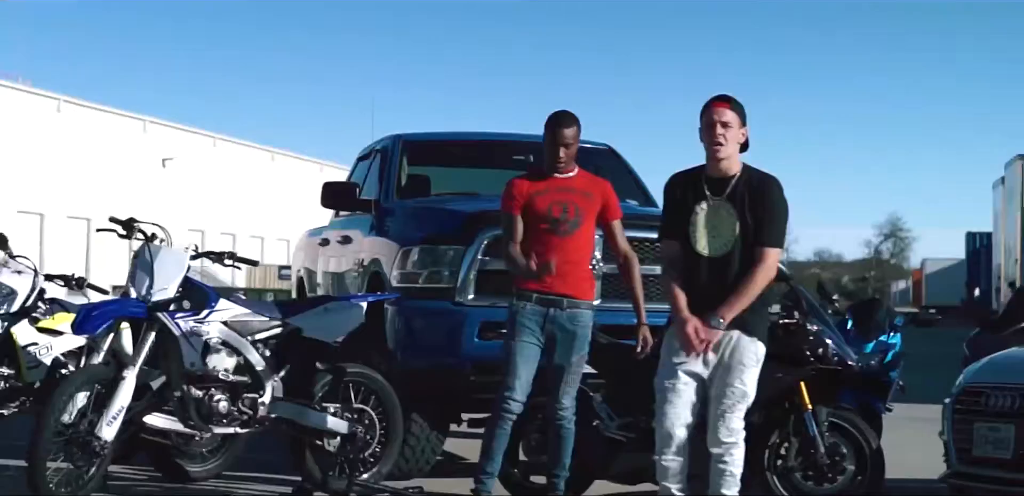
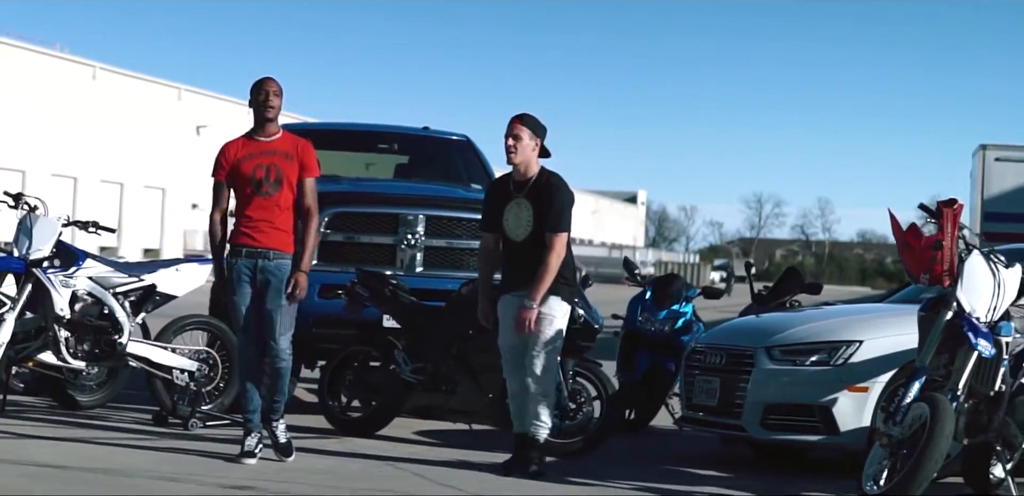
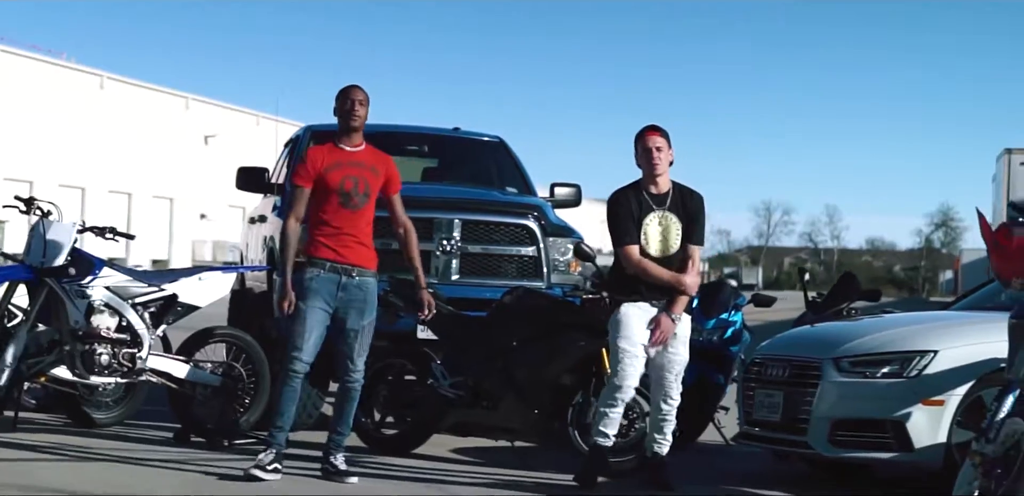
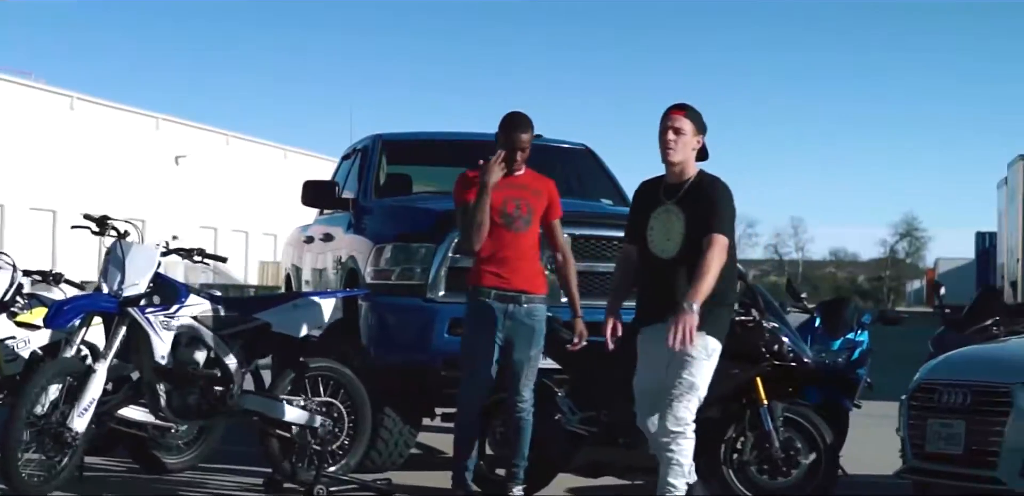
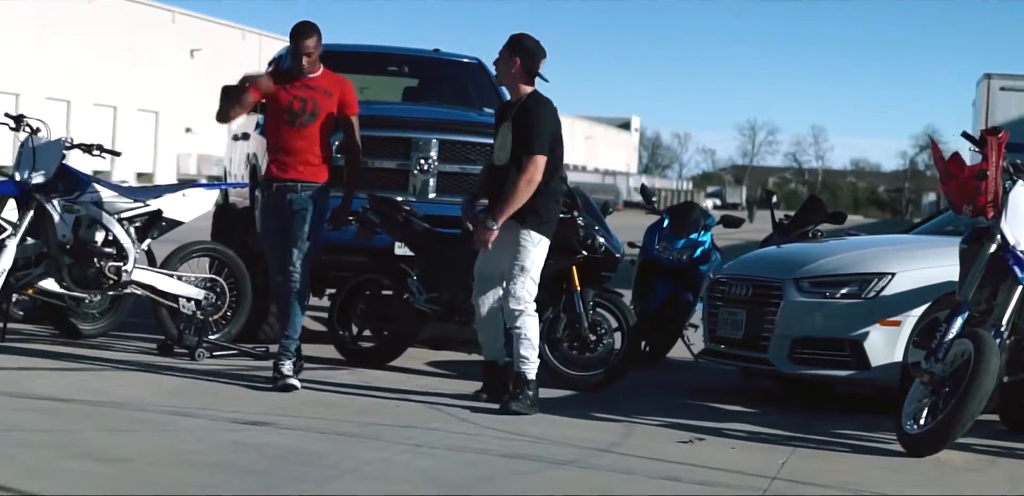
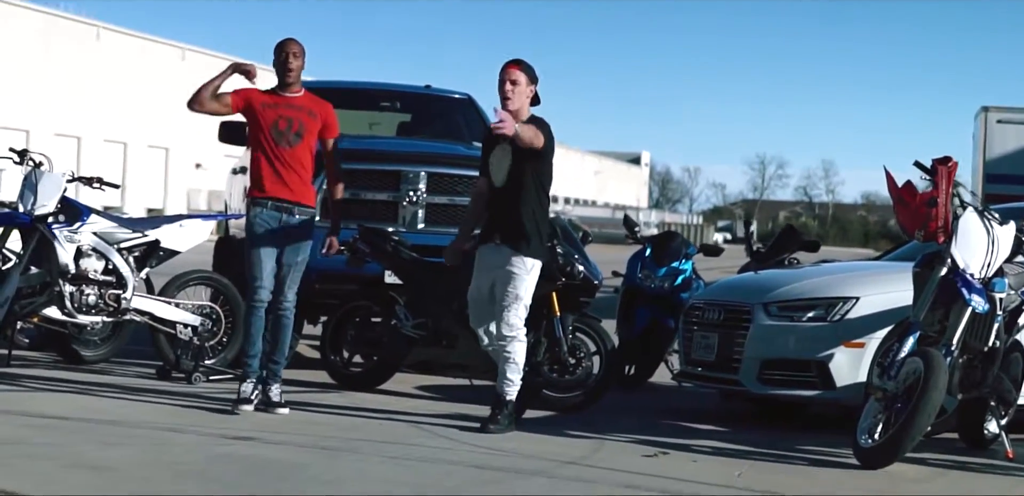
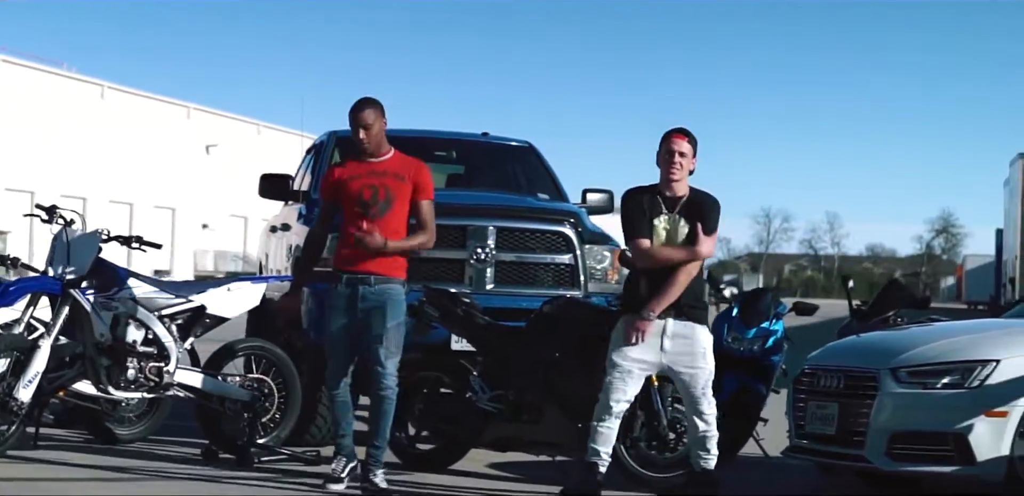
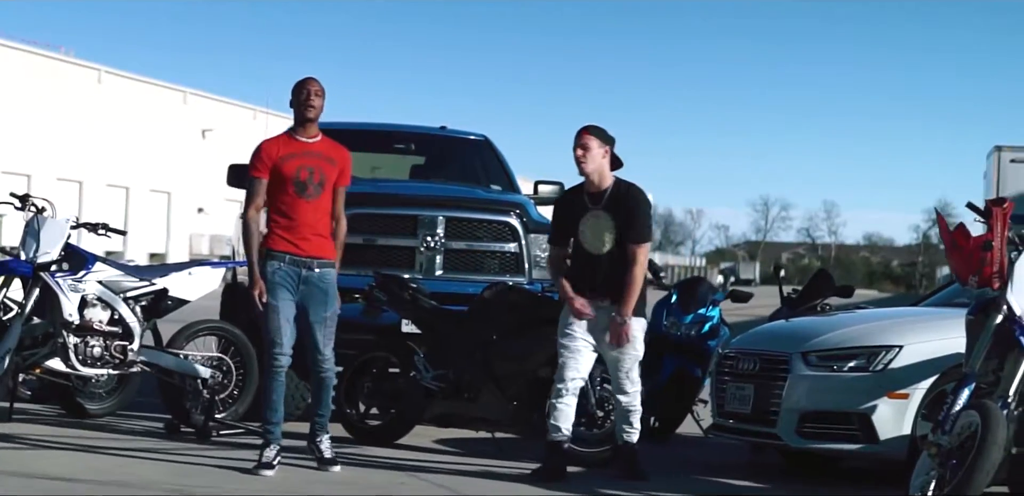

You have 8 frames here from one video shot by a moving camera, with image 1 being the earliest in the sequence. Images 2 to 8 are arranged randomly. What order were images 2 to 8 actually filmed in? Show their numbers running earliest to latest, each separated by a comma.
4, 7, 3, 8, 2, 6, 5
